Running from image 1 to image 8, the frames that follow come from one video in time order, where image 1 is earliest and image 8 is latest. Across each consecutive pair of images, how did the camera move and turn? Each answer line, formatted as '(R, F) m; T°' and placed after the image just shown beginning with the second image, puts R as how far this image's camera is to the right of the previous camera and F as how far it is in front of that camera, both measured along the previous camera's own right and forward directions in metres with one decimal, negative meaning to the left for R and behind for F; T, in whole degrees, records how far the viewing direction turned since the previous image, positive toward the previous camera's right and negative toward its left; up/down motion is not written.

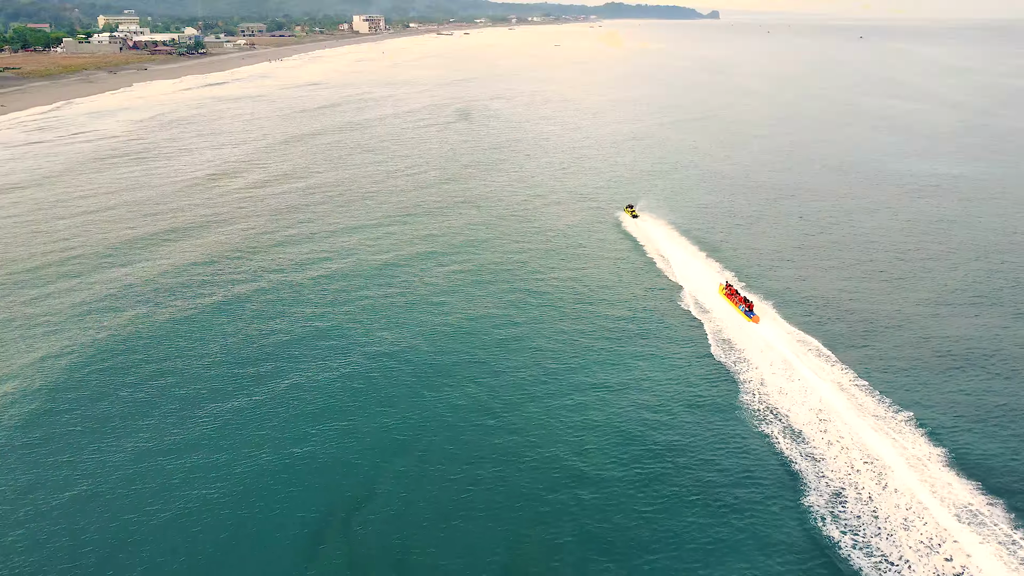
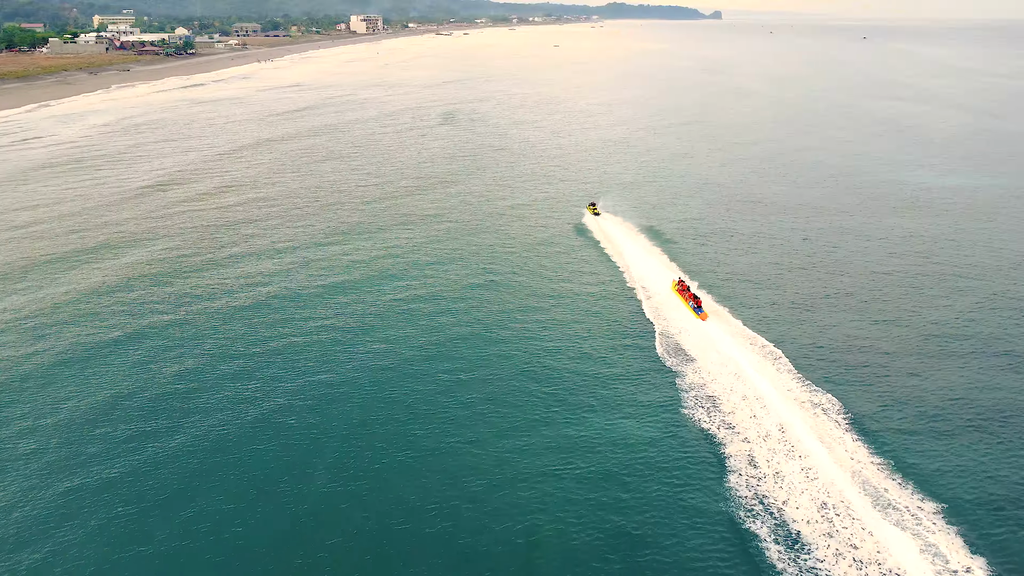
(+2.8, +7.3) m; 0°
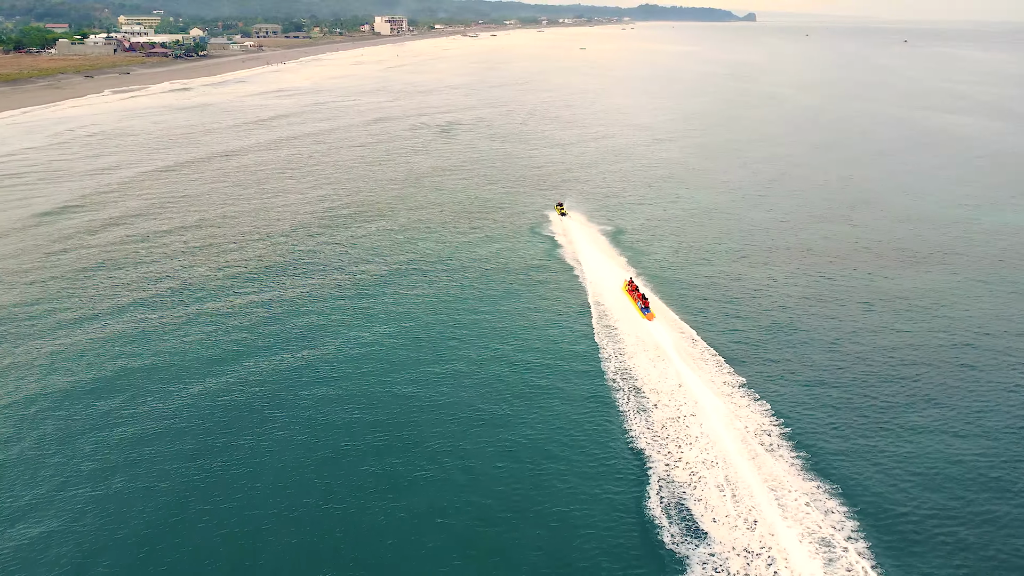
(+3.7, +14.1) m; -2°
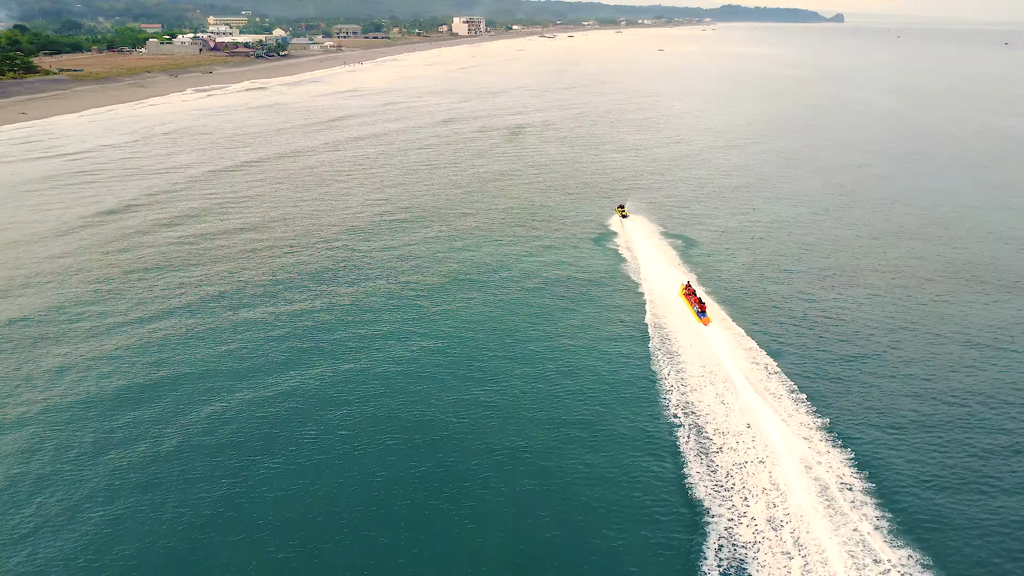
(+0.7, +3.0) m; -5°
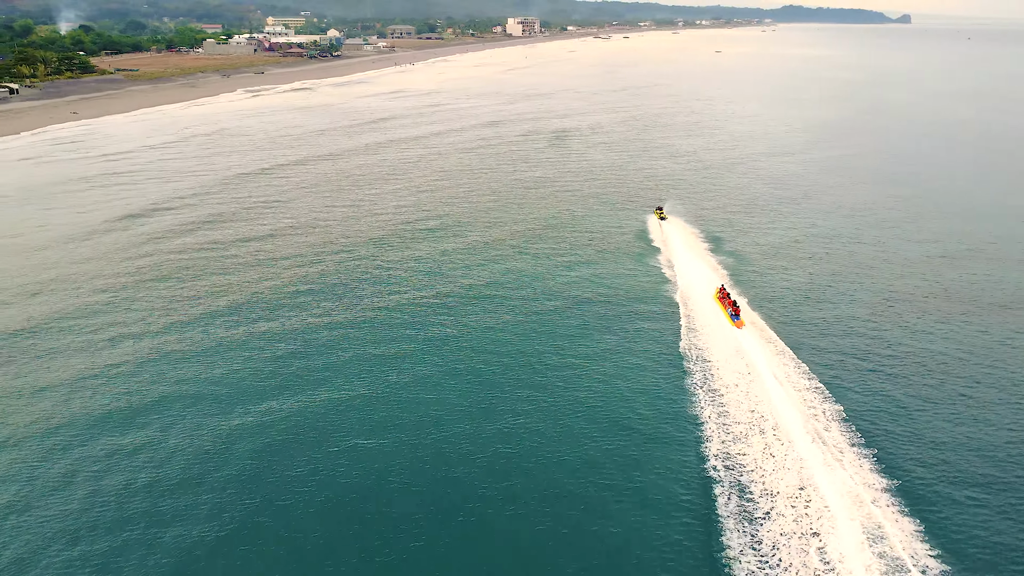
(+1.2, +3.8) m; -4°
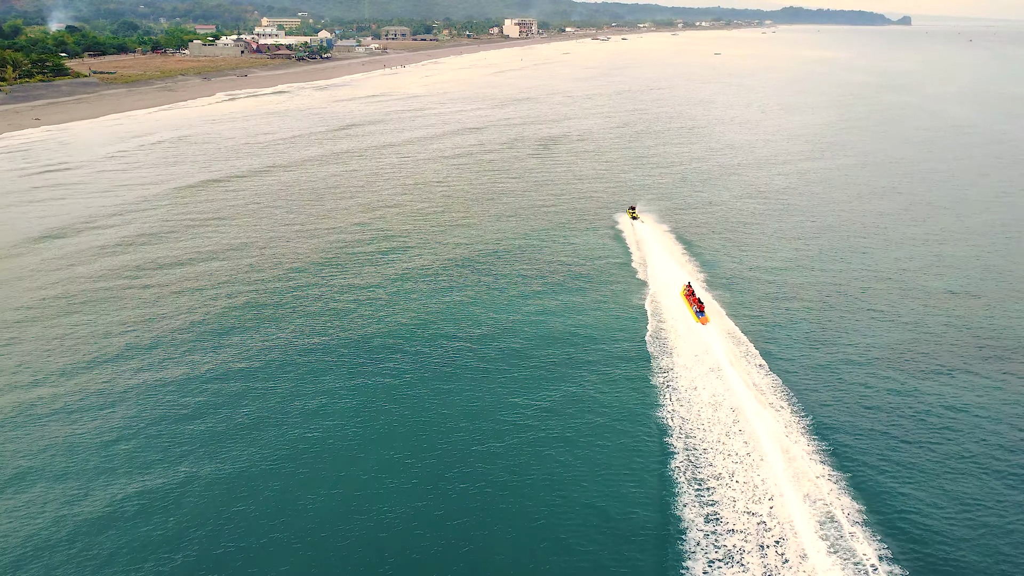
(+2.2, +7.0) m; 0°
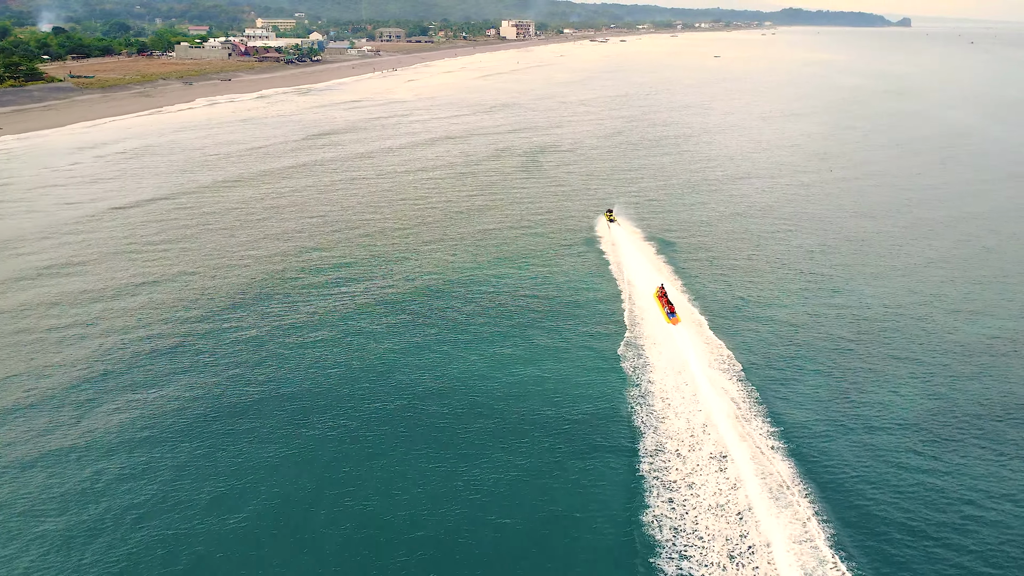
(+1.6, +6.6) m; 0°
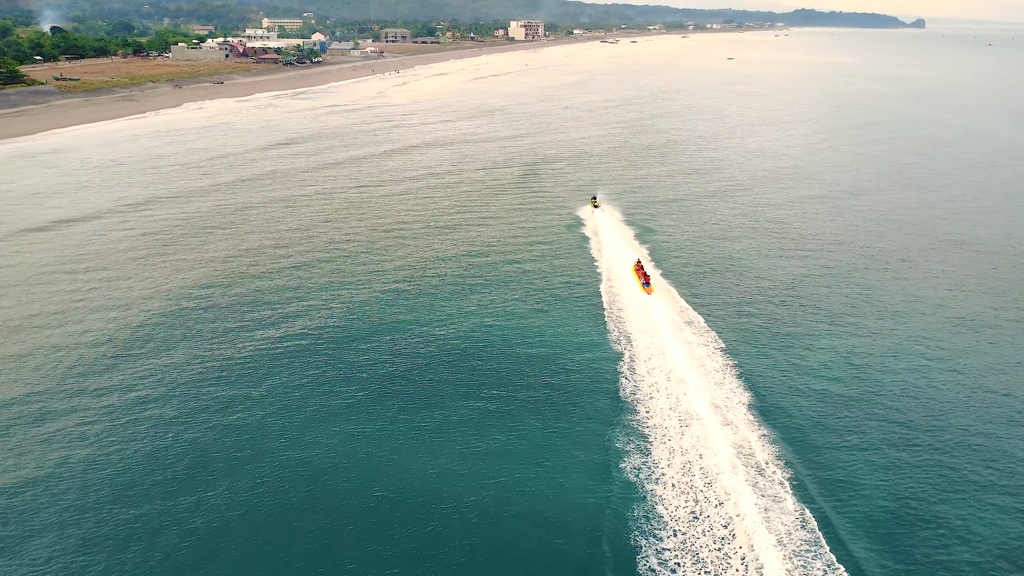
(+1.3, +8.7) m; -1°
